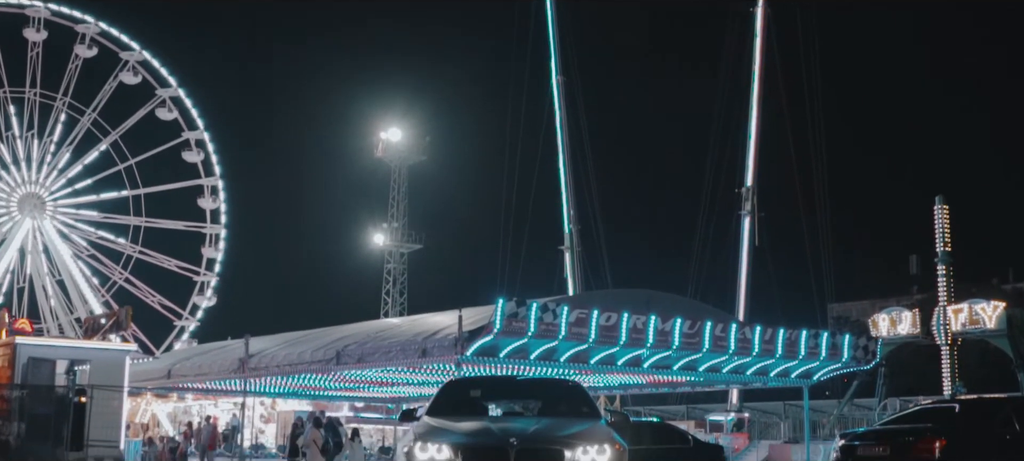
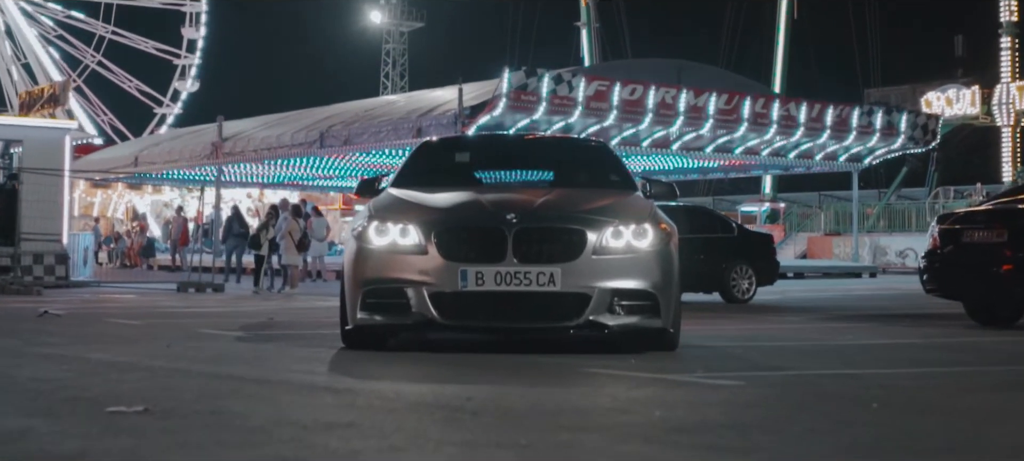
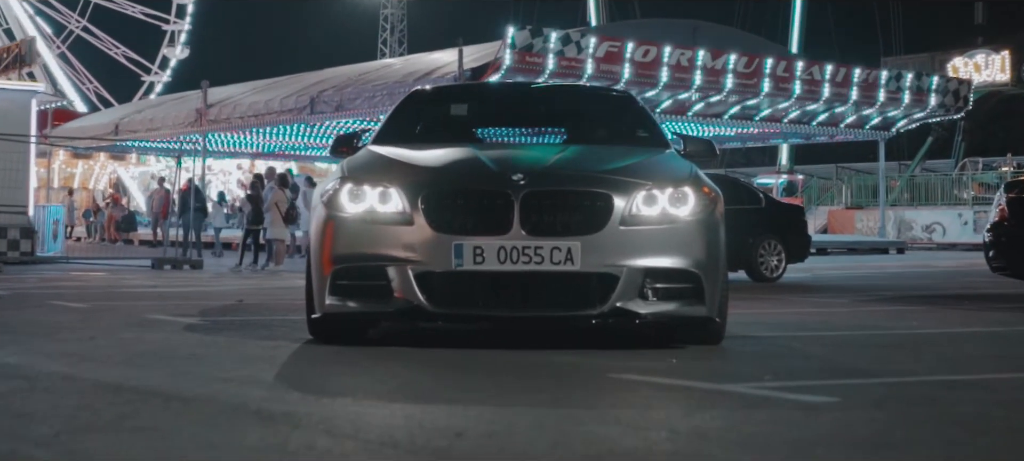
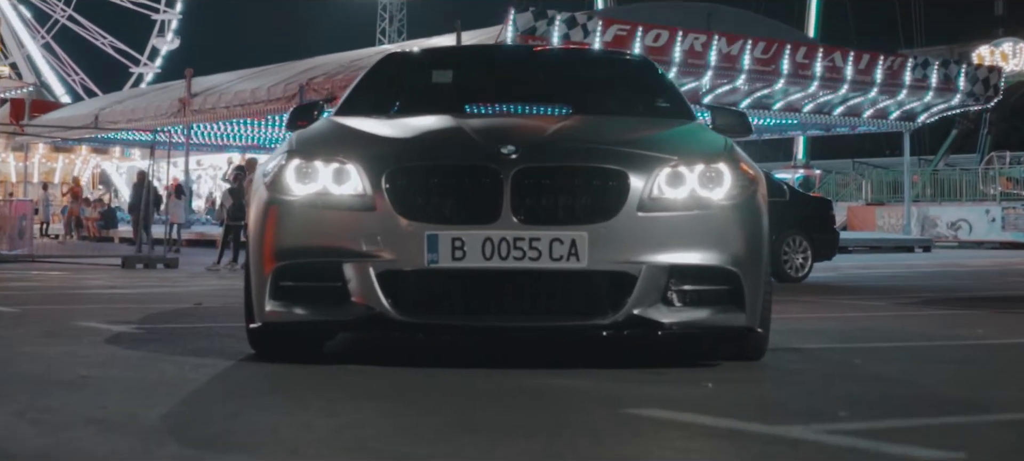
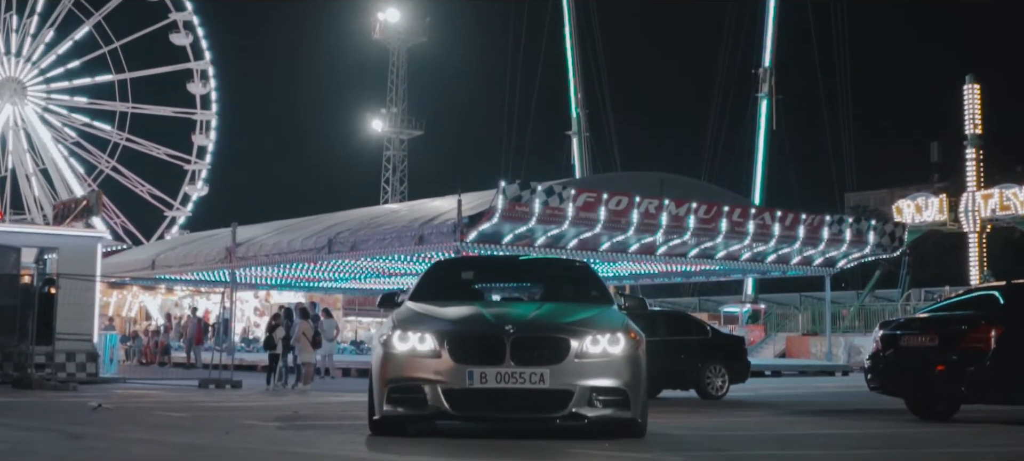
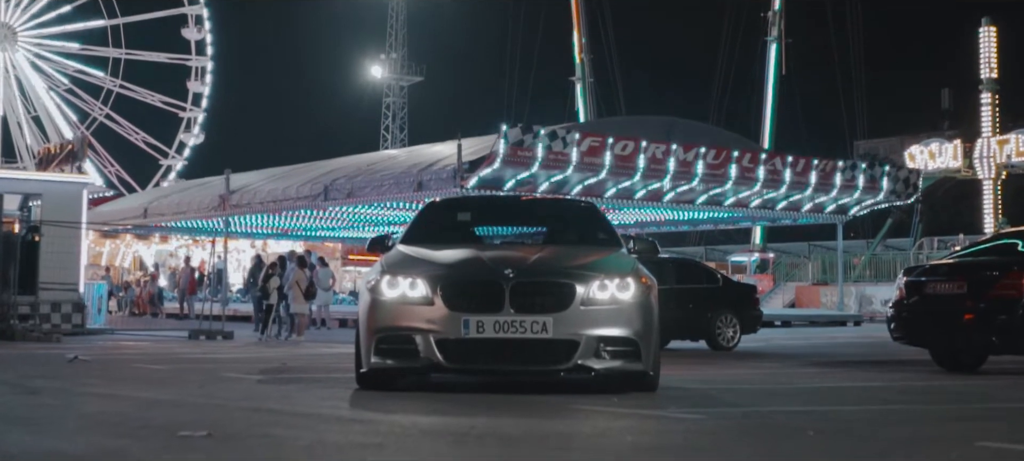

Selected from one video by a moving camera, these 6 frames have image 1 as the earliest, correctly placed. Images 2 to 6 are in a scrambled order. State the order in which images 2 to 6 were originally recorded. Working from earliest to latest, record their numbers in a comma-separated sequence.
5, 6, 2, 3, 4
